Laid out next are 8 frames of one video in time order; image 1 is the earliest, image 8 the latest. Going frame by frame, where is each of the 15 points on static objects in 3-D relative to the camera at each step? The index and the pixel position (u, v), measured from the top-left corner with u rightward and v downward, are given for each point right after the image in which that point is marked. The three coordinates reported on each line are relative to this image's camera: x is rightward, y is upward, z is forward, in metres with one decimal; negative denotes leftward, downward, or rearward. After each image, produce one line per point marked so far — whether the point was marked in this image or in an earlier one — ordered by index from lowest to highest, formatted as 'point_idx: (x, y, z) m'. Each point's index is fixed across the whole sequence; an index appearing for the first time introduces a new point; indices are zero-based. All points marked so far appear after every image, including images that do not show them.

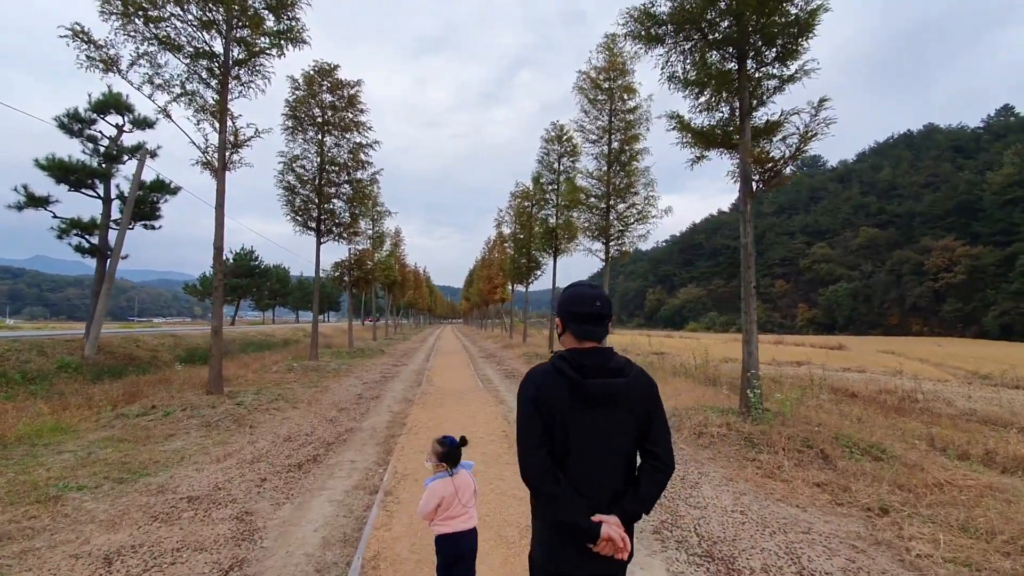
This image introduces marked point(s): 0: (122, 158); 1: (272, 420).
0: (-13.8, +4.6, +18.0) m
1: (-4.3, -2.4, +9.0) m
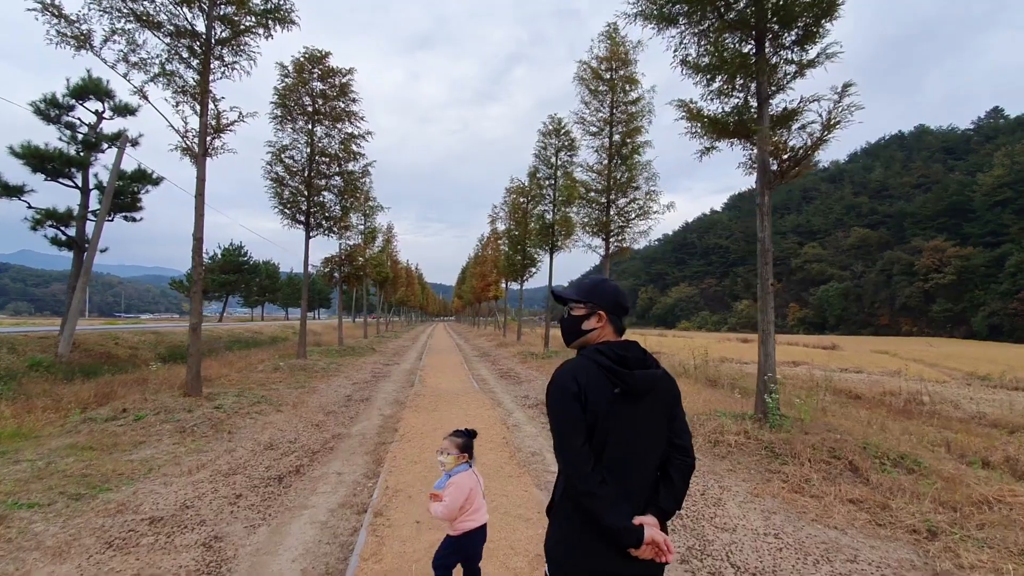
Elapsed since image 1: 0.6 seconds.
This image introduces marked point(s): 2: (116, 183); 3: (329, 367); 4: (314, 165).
0: (-13.9, +4.8, +17.2) m
1: (-4.3, -2.3, +8.4) m
2: (-12.6, +3.4, +16.1) m
3: (-6.2, -2.7, +17.3) m
4: (-7.1, +4.4, +18.3) m
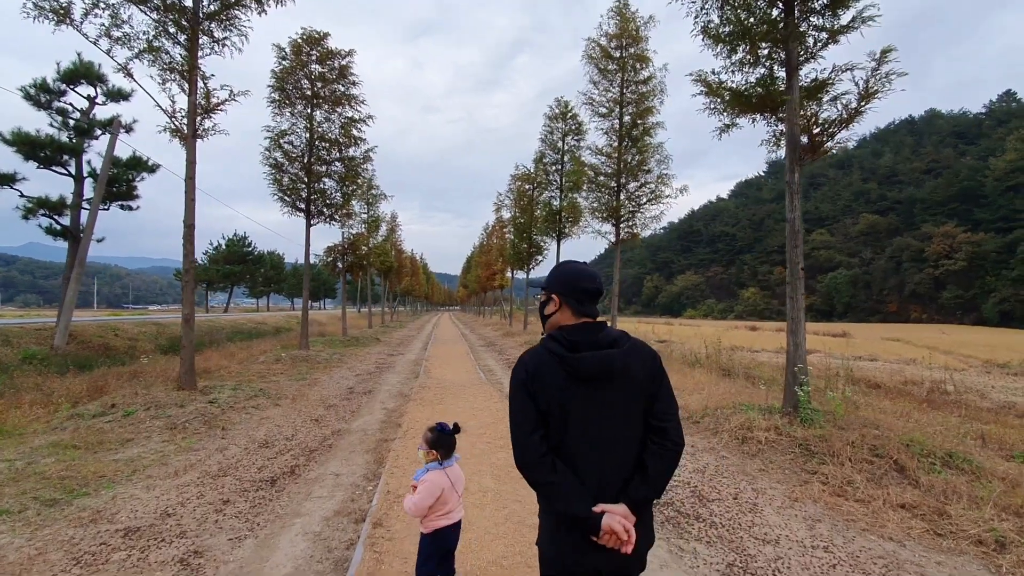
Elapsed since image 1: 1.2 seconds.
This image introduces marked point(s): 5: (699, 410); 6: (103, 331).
0: (-13.7, +5.1, +16.6) m
1: (-4.1, -2.1, +7.9) m
2: (-12.4, +3.7, +15.6) m
3: (-6.0, -2.3, +16.8) m
4: (-6.9, +4.8, +17.7) m
5: (+3.0, -1.9, +8.1) m
6: (-14.0, -1.5, +17.4) m
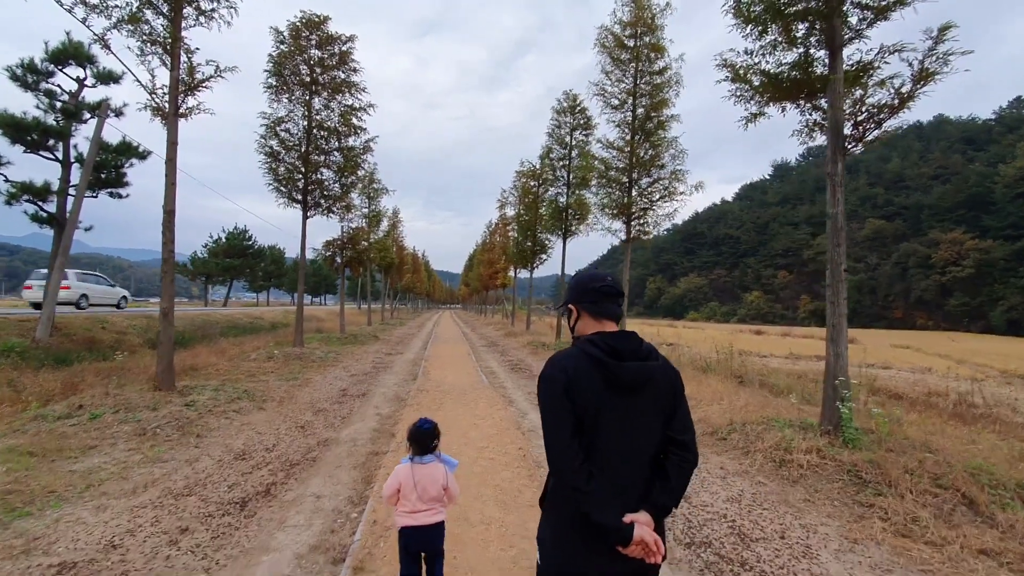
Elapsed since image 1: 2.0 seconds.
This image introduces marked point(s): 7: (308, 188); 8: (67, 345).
0: (-13.5, +5.4, +15.9) m
1: (-4.0, -2.0, +7.2) m
2: (-12.2, +3.9, +14.9) m
3: (-5.9, -2.2, +16.1) m
4: (-6.7, +5.0, +17.0) m
5: (+3.1, -2.0, +7.3) m
6: (-13.9, -1.2, +16.7) m
7: (-6.9, +3.4, +17.2) m
8: (-12.2, -1.6, +14.0) m
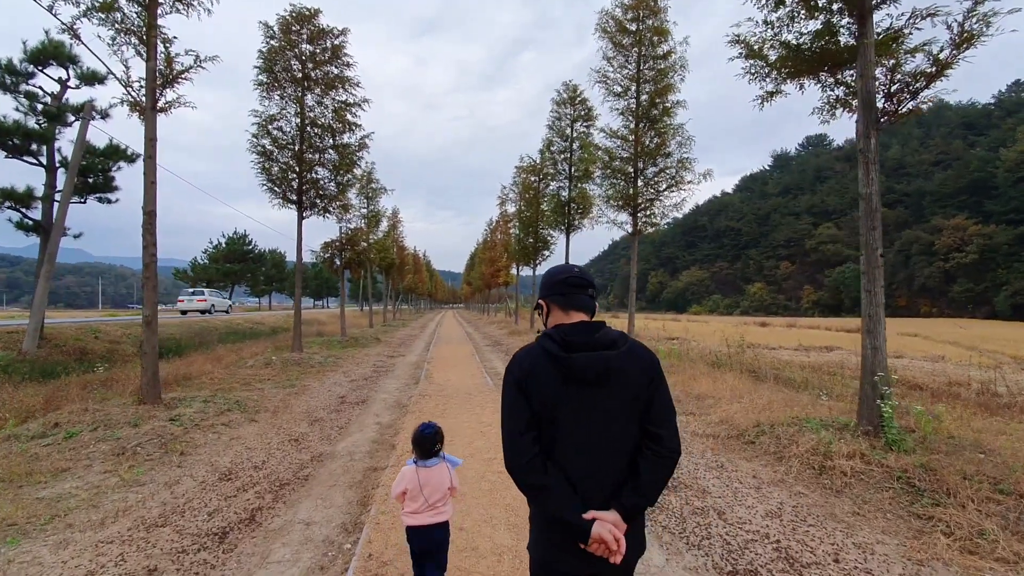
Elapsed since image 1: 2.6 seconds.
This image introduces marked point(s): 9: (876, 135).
0: (-13.5, +5.1, +15.4) m
1: (-3.9, -2.0, +6.7) m
2: (-12.2, +3.7, +14.4) m
3: (-5.7, -2.3, +15.6) m
4: (-6.7, +4.9, +16.5) m
5: (+3.2, -1.8, +6.8) m
6: (-13.7, -1.4, +16.2) m
7: (-6.9, +3.3, +16.7) m
8: (-12.1, -1.8, +13.5) m
9: (+4.4, +1.8, +6.2) m
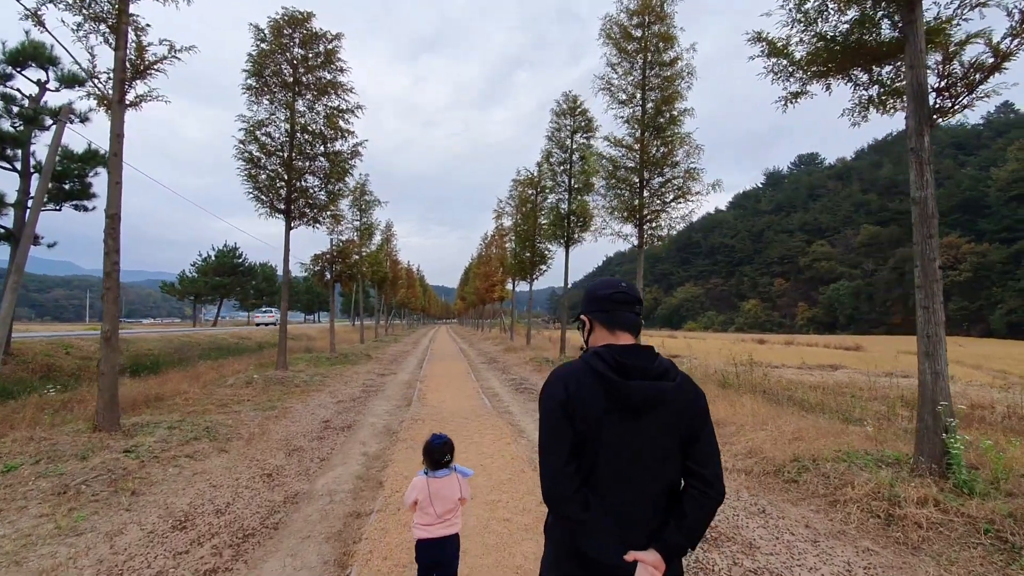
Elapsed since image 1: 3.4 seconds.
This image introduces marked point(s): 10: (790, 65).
0: (-13.5, +4.8, +14.6) m
1: (-3.8, -2.2, +5.8) m
2: (-12.2, +3.4, +13.6) m
3: (-5.8, -2.7, +14.7) m
4: (-6.7, +4.5, +15.7) m
5: (+3.3, -2.0, +6.0) m
6: (-13.8, -1.8, +15.2) m
7: (-6.9, +2.9, +15.9) m
8: (-12.1, -2.1, +12.5) m
9: (+4.4, +1.7, +5.5) m
10: (+4.3, +3.4, +7.8) m
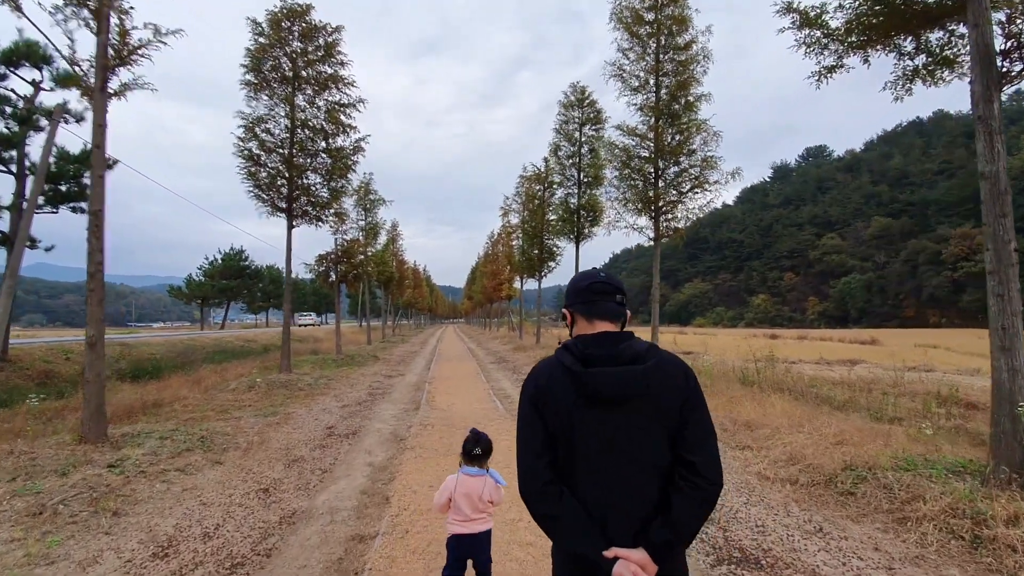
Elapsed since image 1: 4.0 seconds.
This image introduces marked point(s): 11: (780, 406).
0: (-13.3, +4.6, +14.2) m
1: (-3.6, -2.2, +5.3) m
2: (-12.0, +3.3, +13.2) m
3: (-5.4, -2.7, +14.2) m
4: (-6.5, +4.5, +15.3) m
5: (+3.5, -1.9, +5.4) m
6: (-13.5, -1.9, +14.8) m
7: (-6.7, +2.8, +15.4) m
8: (-11.8, -2.2, +12.1) m
9: (+4.6, +1.8, +4.9) m
10: (+4.4, +3.6, +7.2) m
11: (+4.9, -2.2, +9.4) m
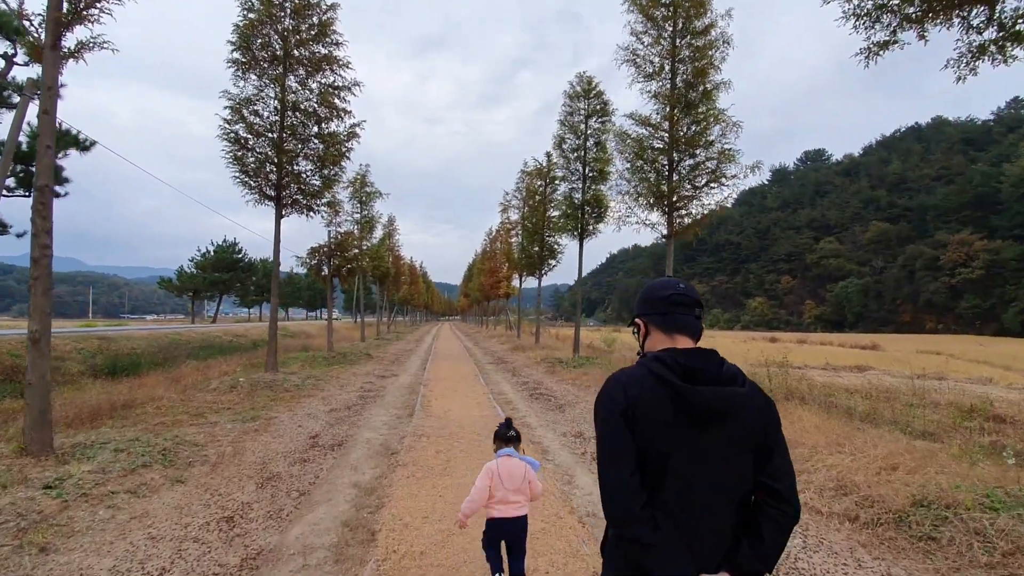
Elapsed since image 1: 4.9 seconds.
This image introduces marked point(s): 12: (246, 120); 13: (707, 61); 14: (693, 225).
0: (-13.2, +4.9, +13.3) m
1: (-3.5, -2.1, +4.4) m
2: (-11.9, +3.5, +12.2) m
3: (-5.4, -2.5, +13.3) m
4: (-6.4, +4.6, +14.3) m
5: (+3.6, -1.9, +4.5) m
6: (-13.4, -1.6, +13.9) m
7: (-6.6, +3.0, +14.5) m
8: (-11.8, -2.0, +11.1) m
9: (+4.8, +1.8, +4.0) m
10: (+4.6, +3.5, +6.4) m
11: (+5.0, -2.2, +8.6) m
12: (-7.3, +4.6, +14.0) m
13: (+4.8, +5.5, +12.3) m
14: (+4.7, +1.6, +13.1) m
